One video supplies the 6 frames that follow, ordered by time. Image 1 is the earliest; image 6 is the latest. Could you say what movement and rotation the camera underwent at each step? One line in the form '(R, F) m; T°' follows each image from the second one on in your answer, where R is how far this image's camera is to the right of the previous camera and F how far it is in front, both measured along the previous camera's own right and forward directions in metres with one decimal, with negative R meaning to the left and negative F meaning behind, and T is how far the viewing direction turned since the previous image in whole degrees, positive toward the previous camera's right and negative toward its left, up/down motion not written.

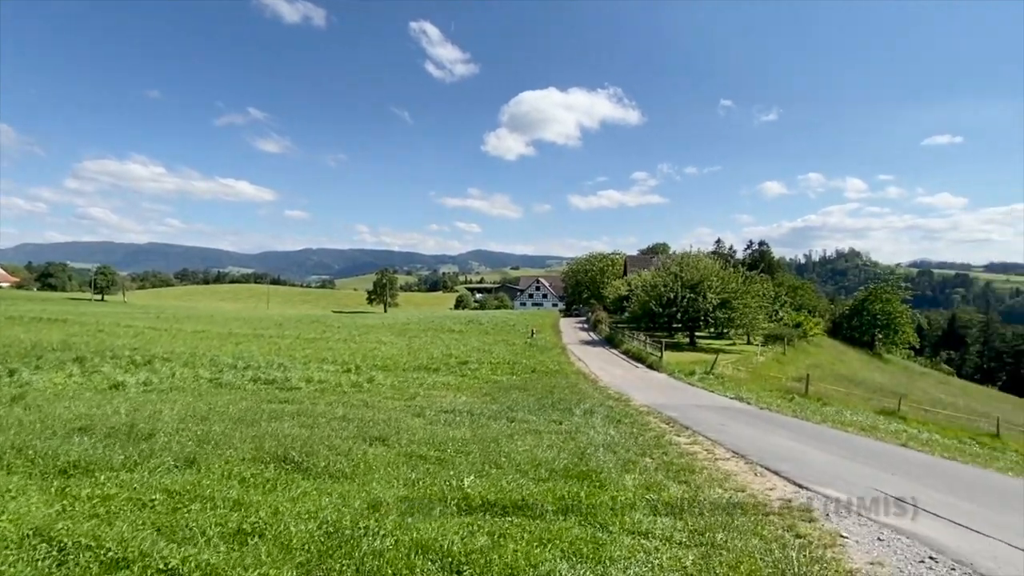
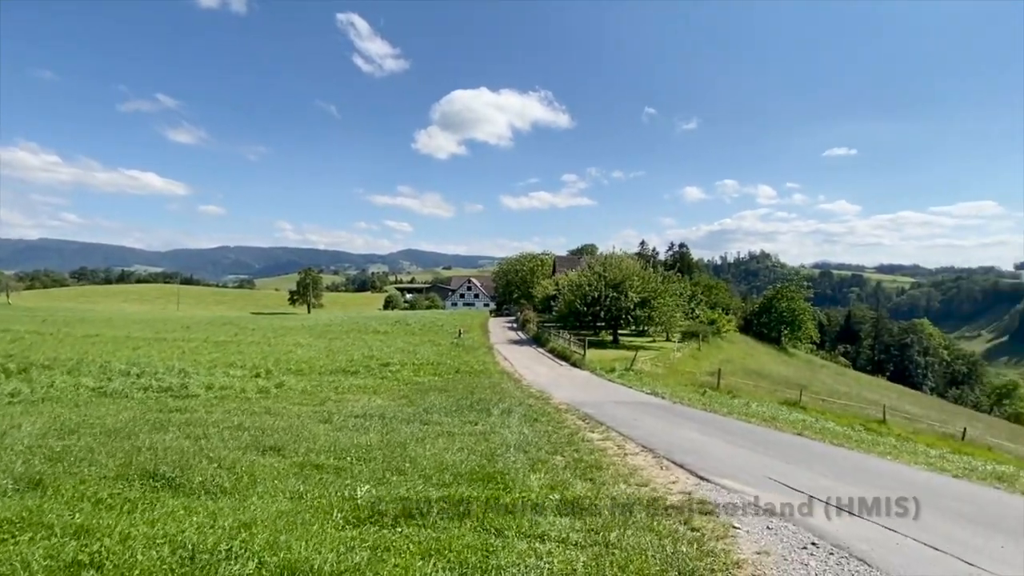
(+0.5, +0.3) m; +7°
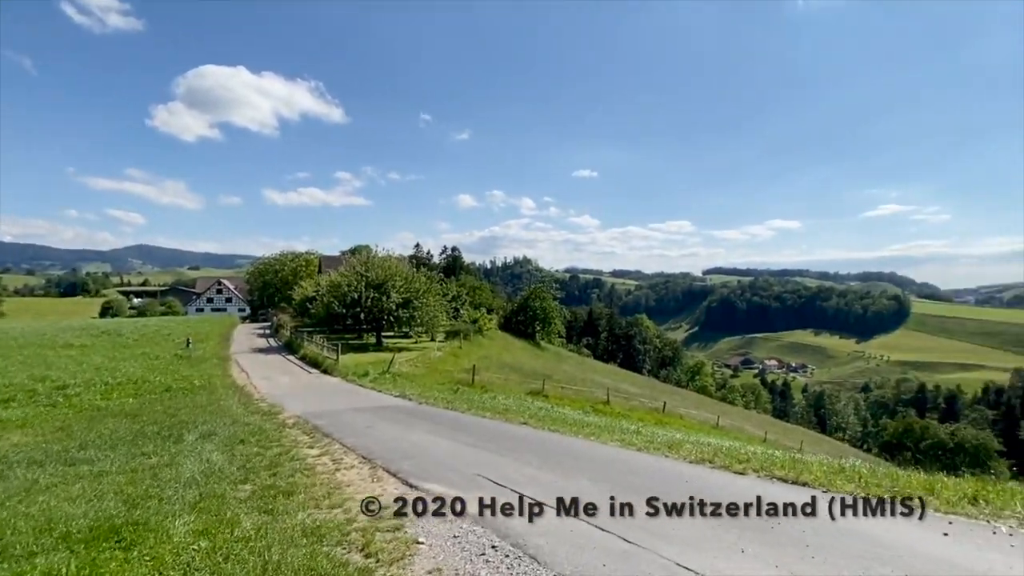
(+1.5, +0.9) m; +24°
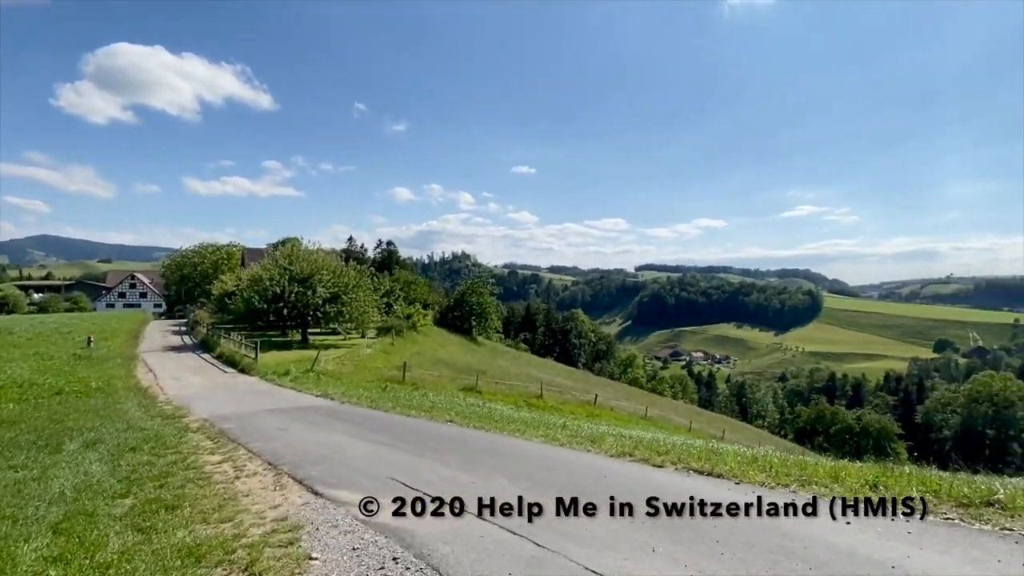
(+0.4, +0.4) m; +7°
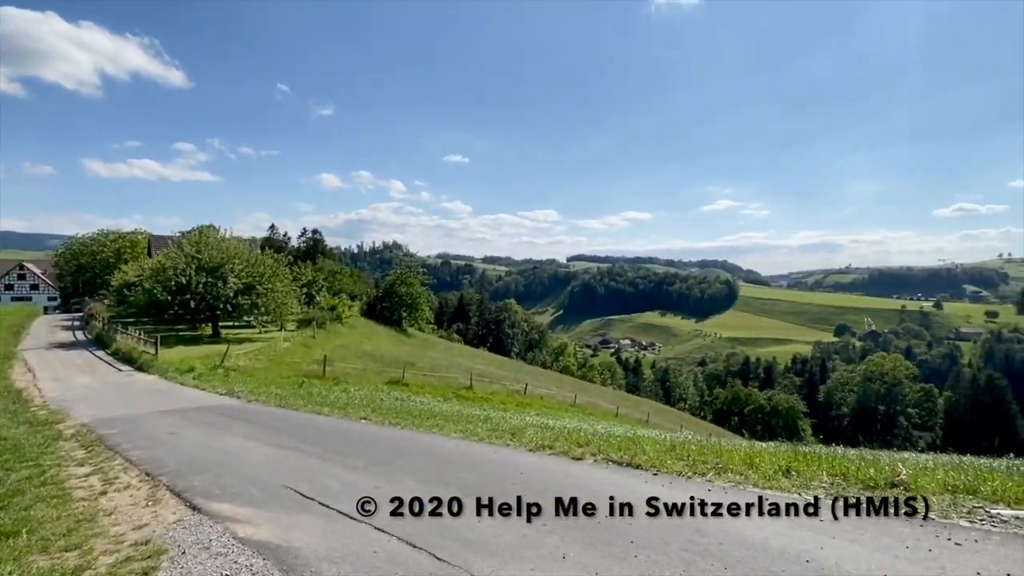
(+0.4, +0.6) m; +7°
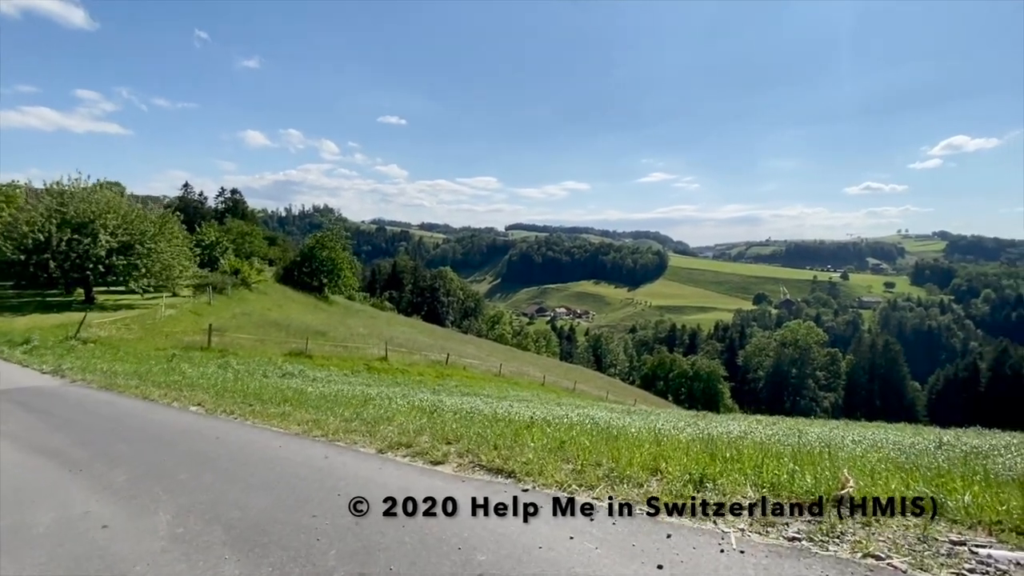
(+1.2, +2.3) m; +7°
